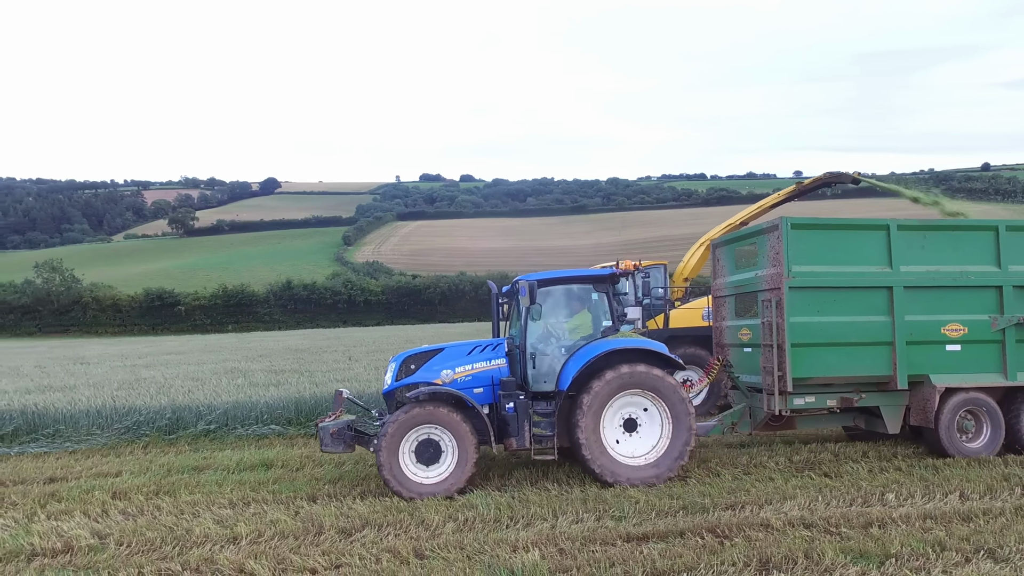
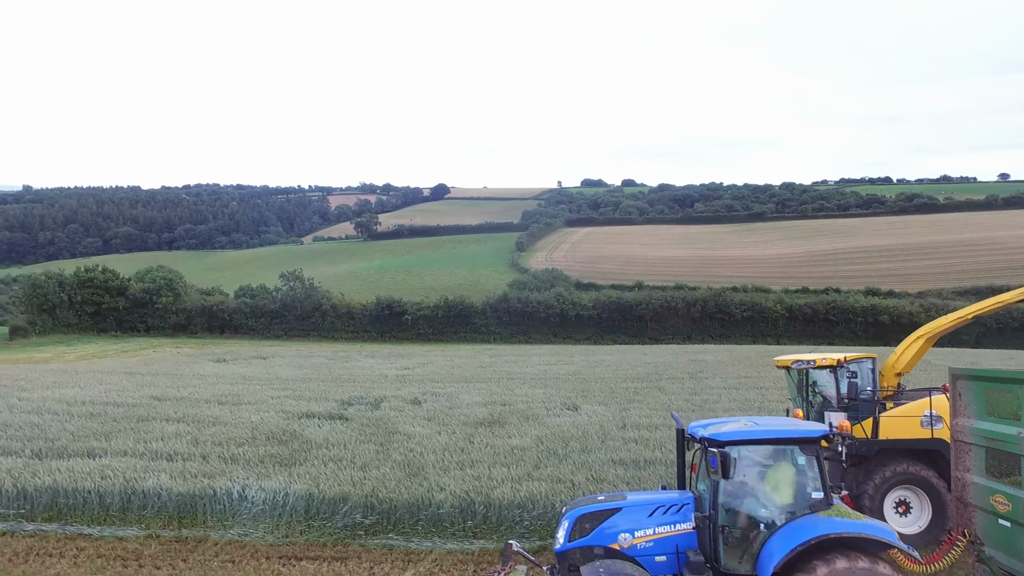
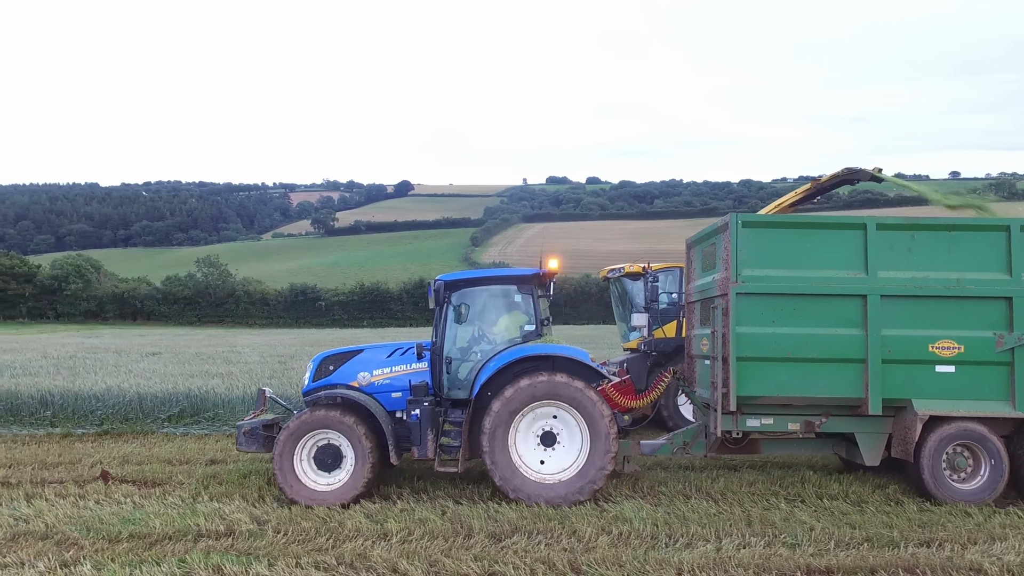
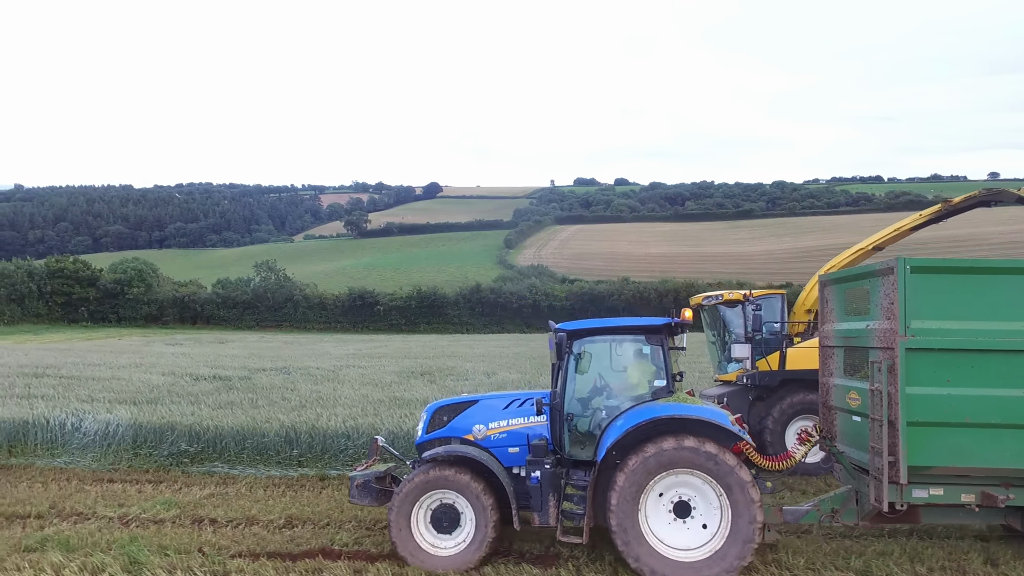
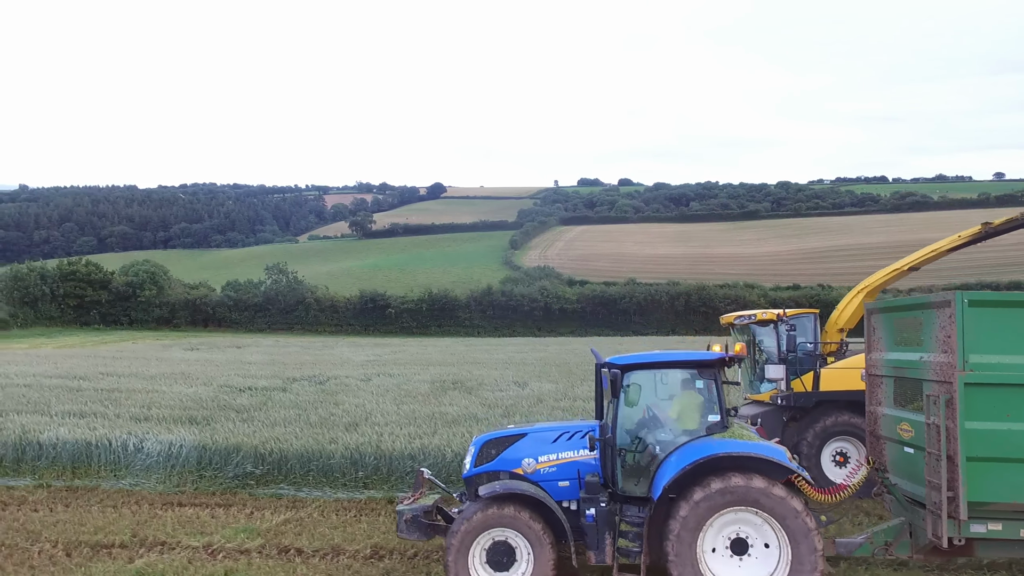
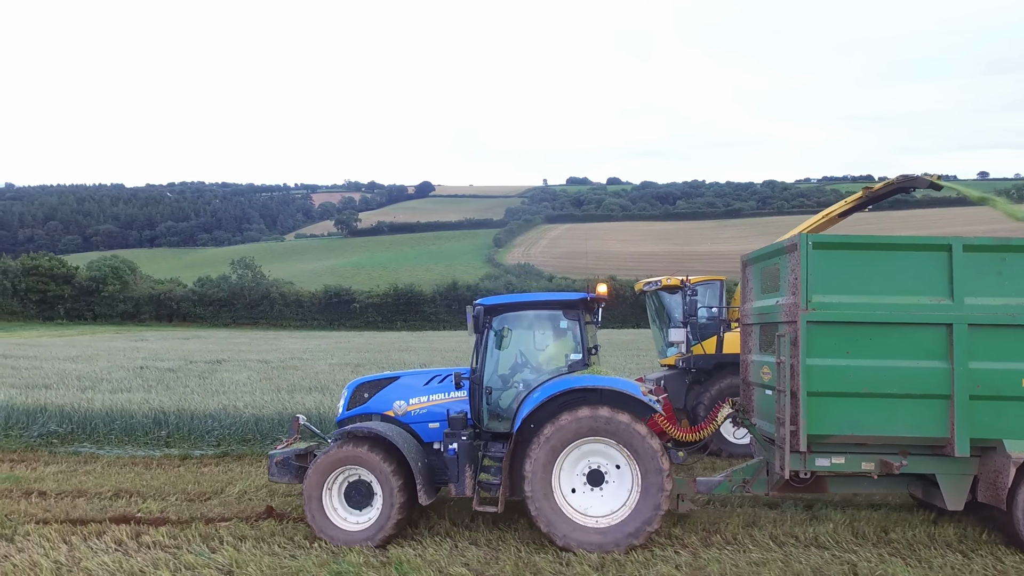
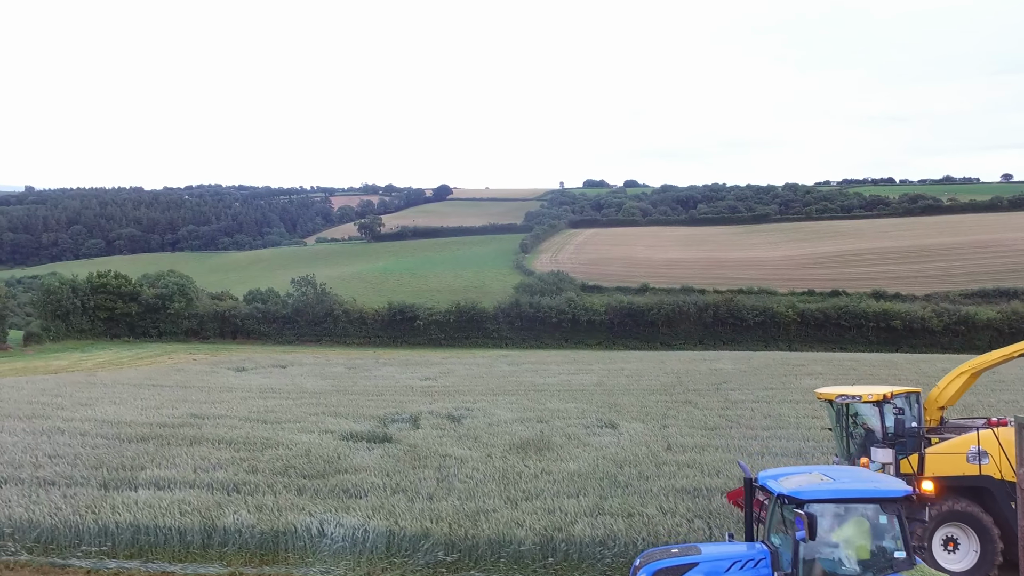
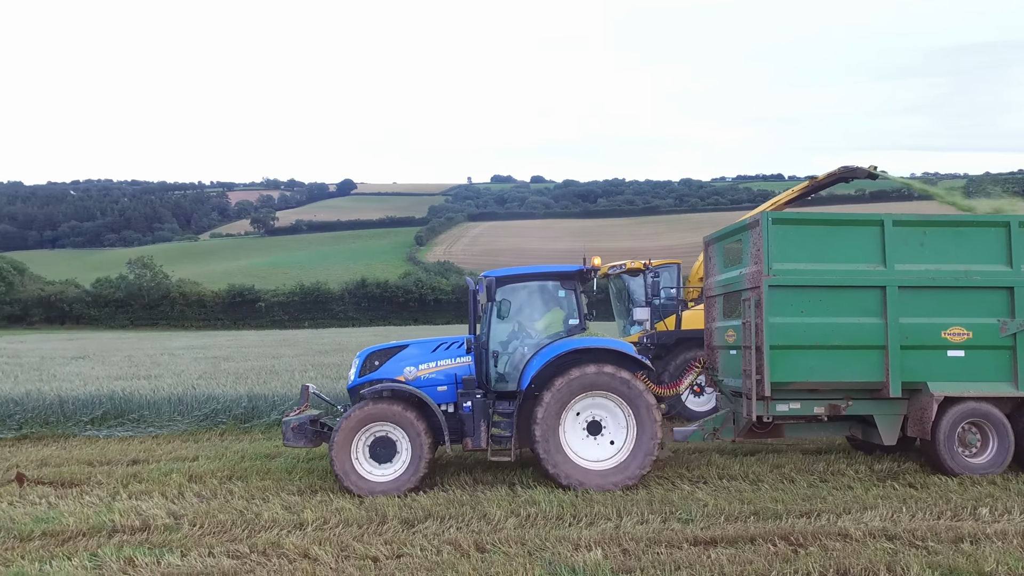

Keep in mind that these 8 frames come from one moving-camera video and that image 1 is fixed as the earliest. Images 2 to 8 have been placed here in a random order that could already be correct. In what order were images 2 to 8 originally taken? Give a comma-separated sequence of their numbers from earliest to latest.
8, 3, 6, 4, 5, 2, 7
